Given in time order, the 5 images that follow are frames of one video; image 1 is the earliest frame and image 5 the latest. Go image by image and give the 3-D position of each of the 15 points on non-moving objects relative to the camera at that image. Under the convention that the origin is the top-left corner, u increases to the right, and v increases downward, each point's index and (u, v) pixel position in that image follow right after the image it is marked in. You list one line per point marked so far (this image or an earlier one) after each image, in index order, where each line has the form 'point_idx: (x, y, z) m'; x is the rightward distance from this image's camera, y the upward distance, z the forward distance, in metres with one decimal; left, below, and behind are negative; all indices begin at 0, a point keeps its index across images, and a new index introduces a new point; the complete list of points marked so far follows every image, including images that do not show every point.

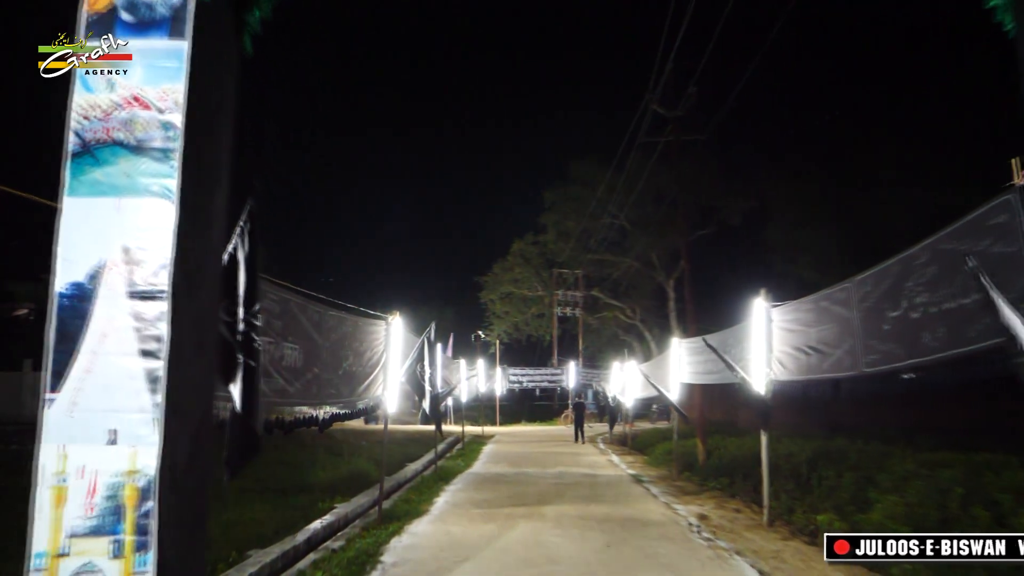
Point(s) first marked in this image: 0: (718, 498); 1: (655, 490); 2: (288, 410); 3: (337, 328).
0: (+3.3, -3.4, +12.4) m
1: (+2.4, -3.4, +12.8) m
2: (-1.7, -0.9, +5.9) m
3: (-1.7, -0.4, +7.5) m
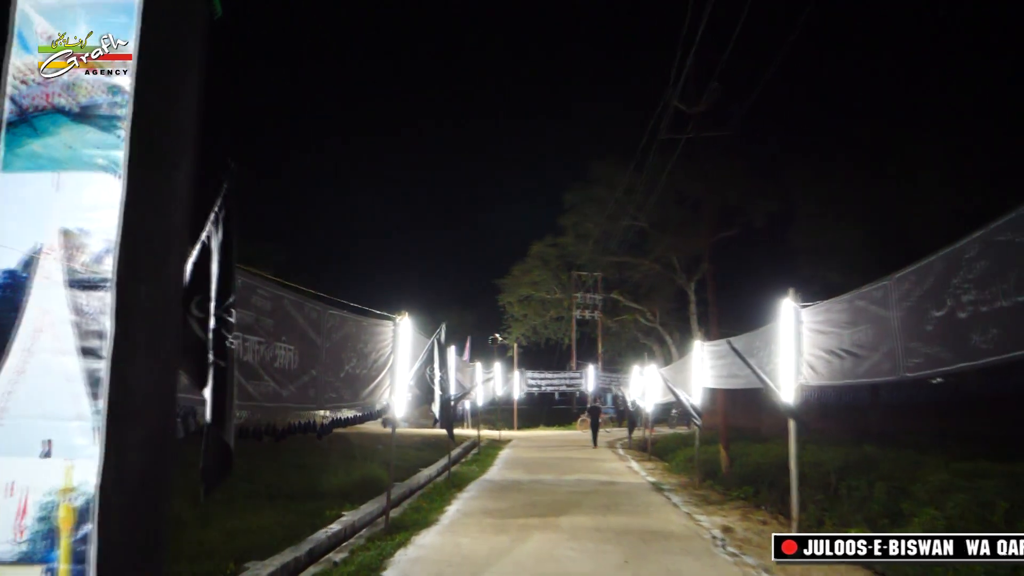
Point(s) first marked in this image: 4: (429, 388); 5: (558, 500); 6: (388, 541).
0: (+3.5, -3.4, +11.8) m
1: (+2.6, -3.4, +12.3) m
2: (-1.7, -0.9, +5.5) m
3: (-1.6, -0.4, +7.1) m
4: (-1.0, -1.4, +10.4) m
5: (+0.7, -3.2, +11.5) m
6: (-1.3, -2.7, +8.3) m
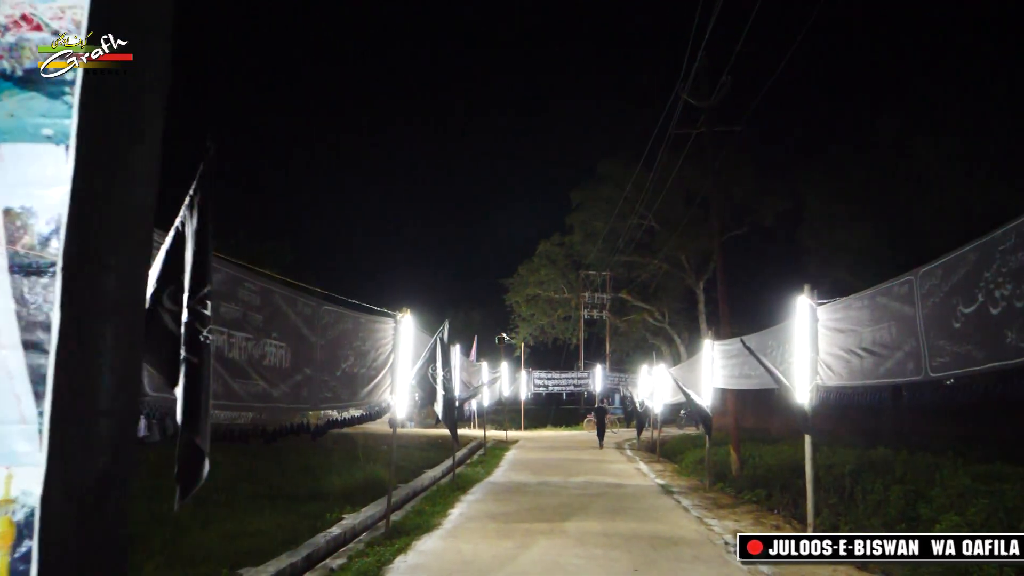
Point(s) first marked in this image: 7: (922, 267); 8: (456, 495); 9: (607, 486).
0: (+3.6, -3.3, +11.5) m
1: (+2.7, -3.3, +11.9) m
2: (-1.6, -0.9, +5.2) m
3: (-1.6, -0.3, +6.8) m
4: (-1.0, -1.3, +10.1) m
5: (+0.8, -3.1, +11.2) m
6: (-1.3, -2.7, +8.0) m
7: (+3.3, +0.2, +6.2) m
8: (-0.9, -3.3, +12.2) m
9: (+1.7, -3.5, +13.5) m
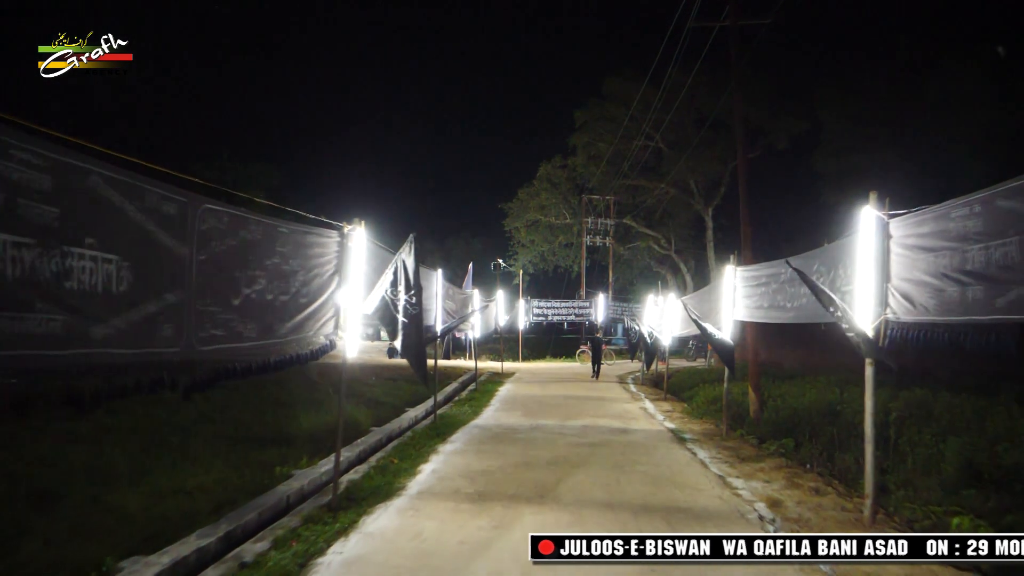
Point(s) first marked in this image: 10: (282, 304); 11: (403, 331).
0: (+3.4, -2.3, +9.7) m
1: (+2.5, -2.2, +10.2) m
2: (-1.8, -0.3, +3.3) m
3: (-1.7, +0.3, +4.8) m
4: (-1.2, -0.4, +8.2) m
5: (+0.6, -2.1, +9.4) m
6: (-1.5, -1.9, +6.2) m
7: (+3.1, +0.7, +4.1) m
8: (-1.1, -2.1, +10.4) m
9: (+1.5, -2.2, +11.7) m
10: (-1.7, -0.1, +5.6) m
11: (-1.2, -0.4, +8.1) m
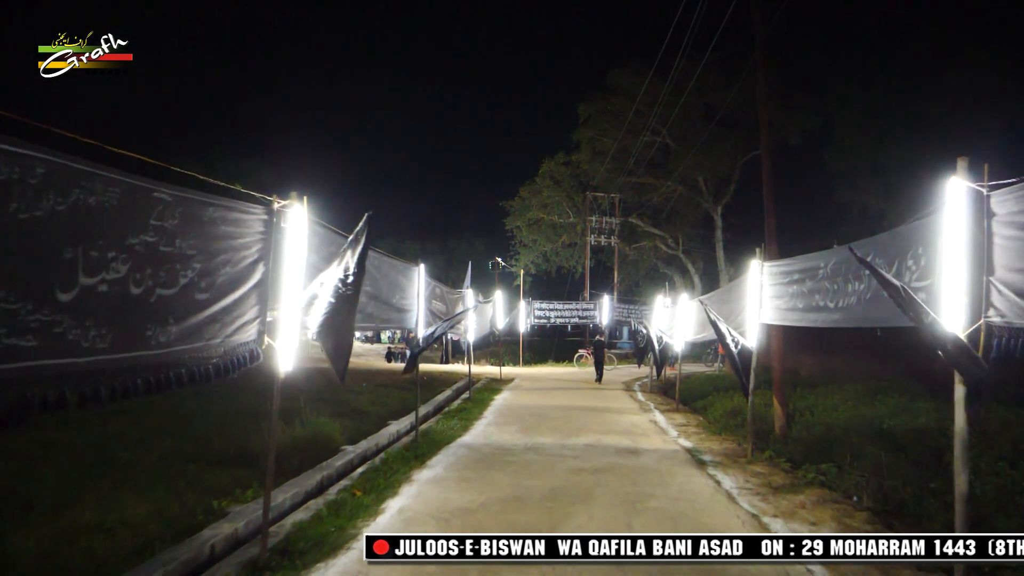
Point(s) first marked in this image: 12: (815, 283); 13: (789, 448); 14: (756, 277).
0: (+3.3, -2.2, +8.1) m
1: (+2.4, -2.2, +8.5) m
2: (-2.0, -0.3, +1.7) m
3: (-1.9, +0.4, +3.2) m
4: (-1.3, -0.3, +6.5) m
5: (+0.4, -2.0, +7.8) m
6: (-1.6, -1.8, +4.6) m
7: (+3.0, +0.8, +2.5) m
8: (-1.2, -2.1, +8.8) m
9: (+1.4, -2.2, +10.1) m
10: (-1.8, -0.1, +3.9) m
11: (-1.3, -0.4, +6.5) m
12: (+3.3, 0.0, +8.5) m
13: (+3.8, -2.2, +10.4) m
14: (+3.4, +0.2, +10.9) m
